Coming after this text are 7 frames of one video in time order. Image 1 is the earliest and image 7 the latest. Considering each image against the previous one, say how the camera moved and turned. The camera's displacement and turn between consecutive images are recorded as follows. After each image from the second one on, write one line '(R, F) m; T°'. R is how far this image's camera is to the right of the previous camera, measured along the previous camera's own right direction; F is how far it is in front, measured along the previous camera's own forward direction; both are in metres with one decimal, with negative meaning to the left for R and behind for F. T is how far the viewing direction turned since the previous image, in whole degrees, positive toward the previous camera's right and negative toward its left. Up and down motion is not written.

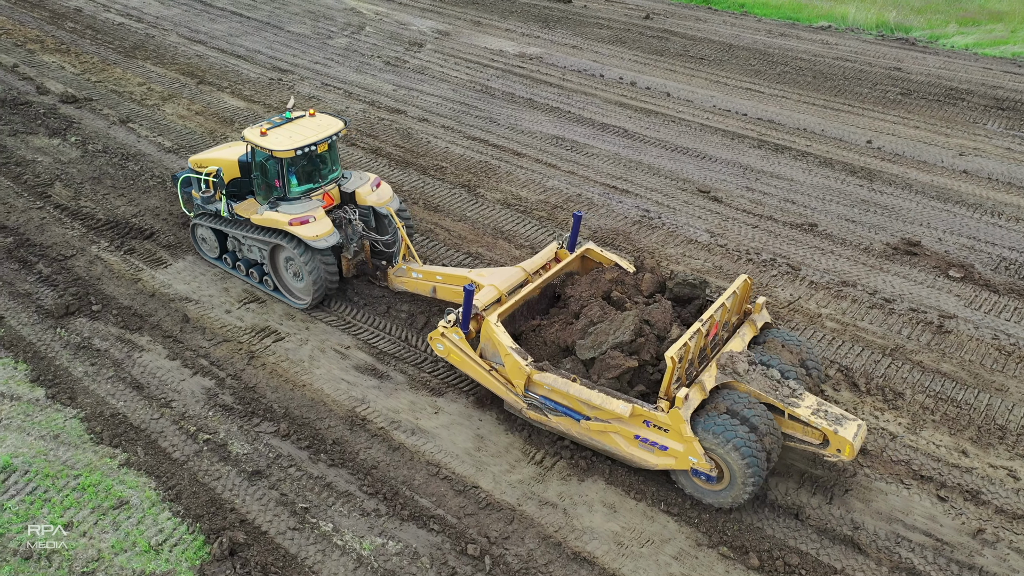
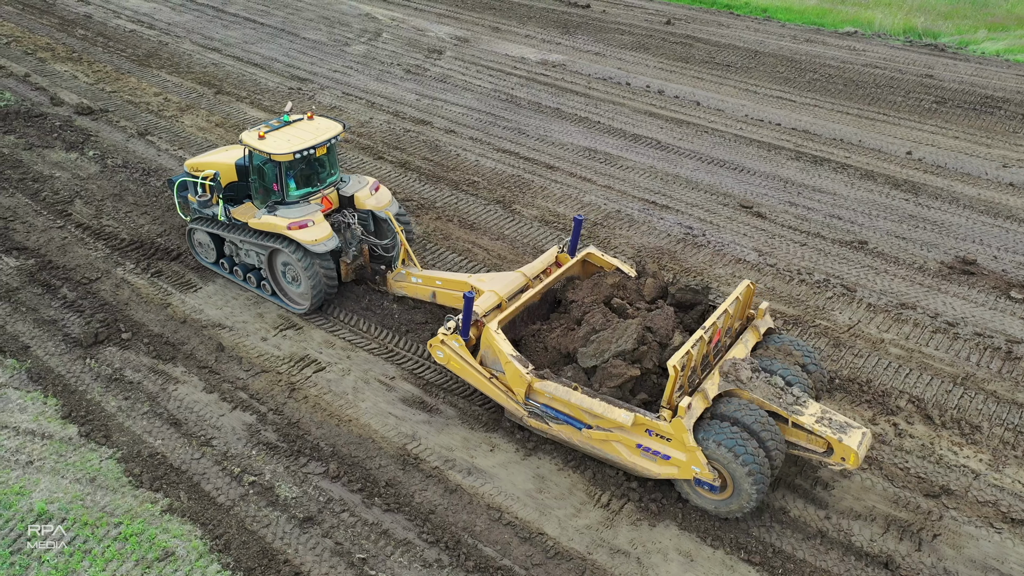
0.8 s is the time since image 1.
(-0.6, +0.3) m; 0°
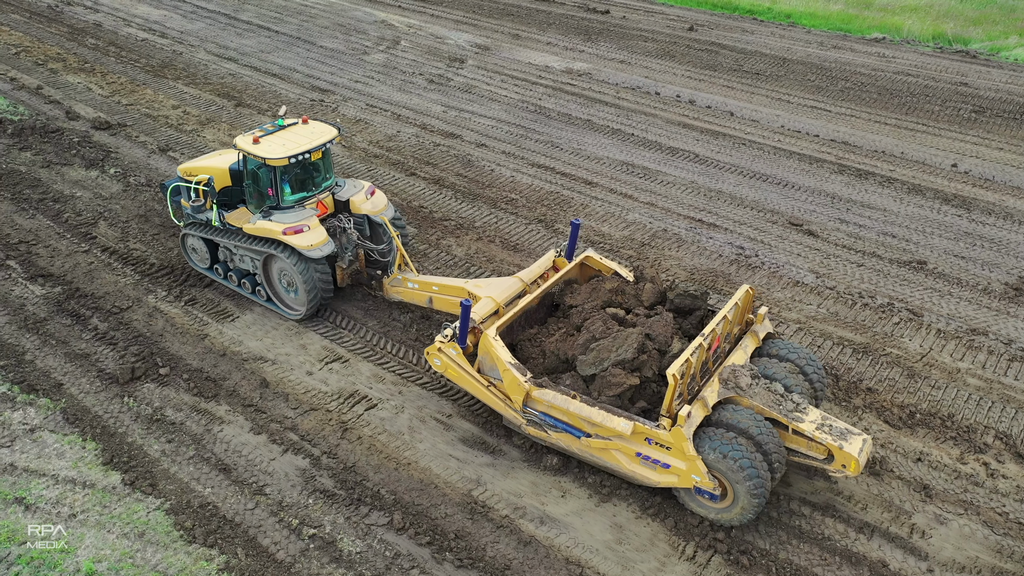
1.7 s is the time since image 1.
(-0.7, +0.4) m; 0°
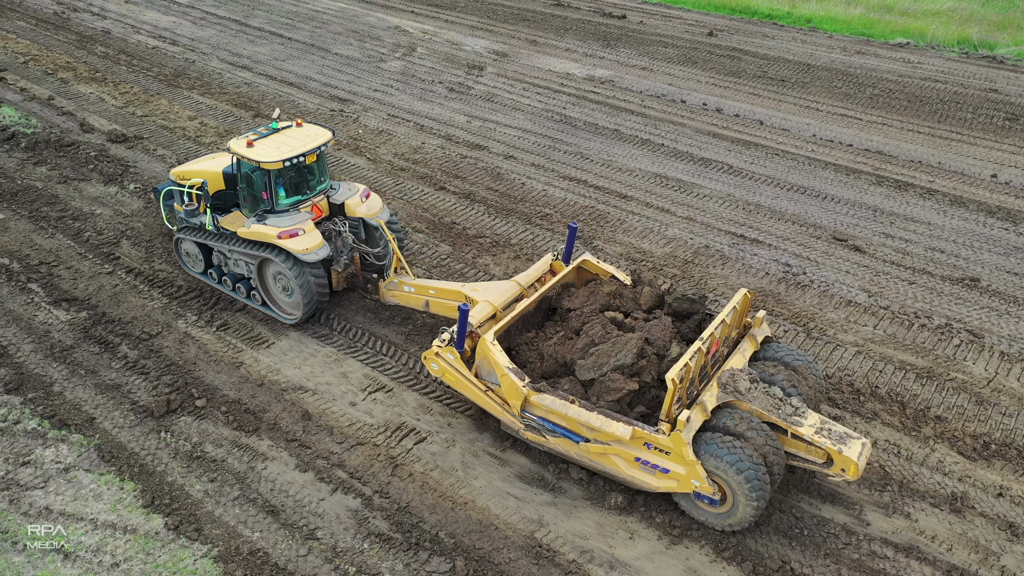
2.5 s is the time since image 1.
(-0.6, +0.3) m; 0°
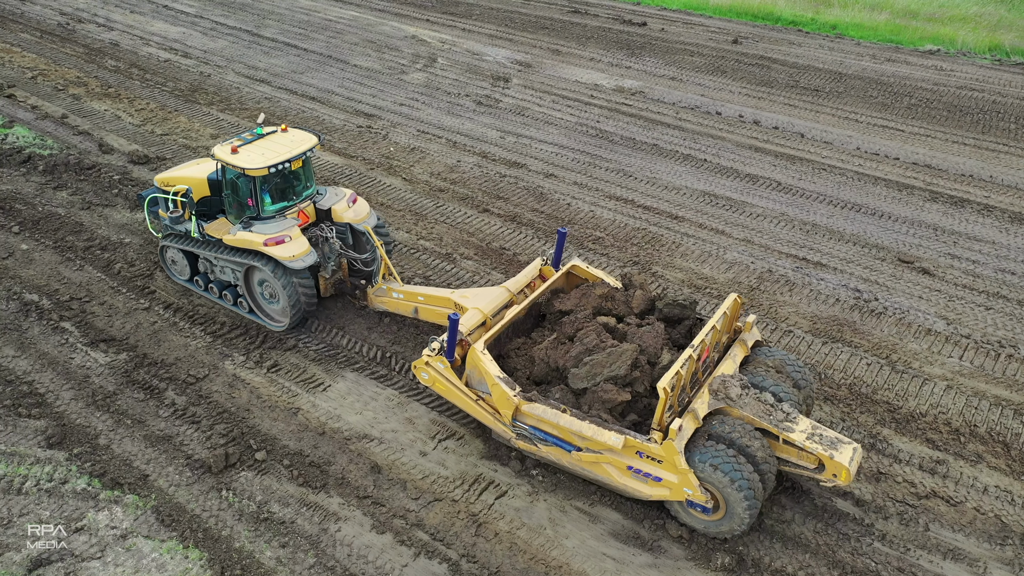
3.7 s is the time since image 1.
(-0.8, +0.4) m; +1°
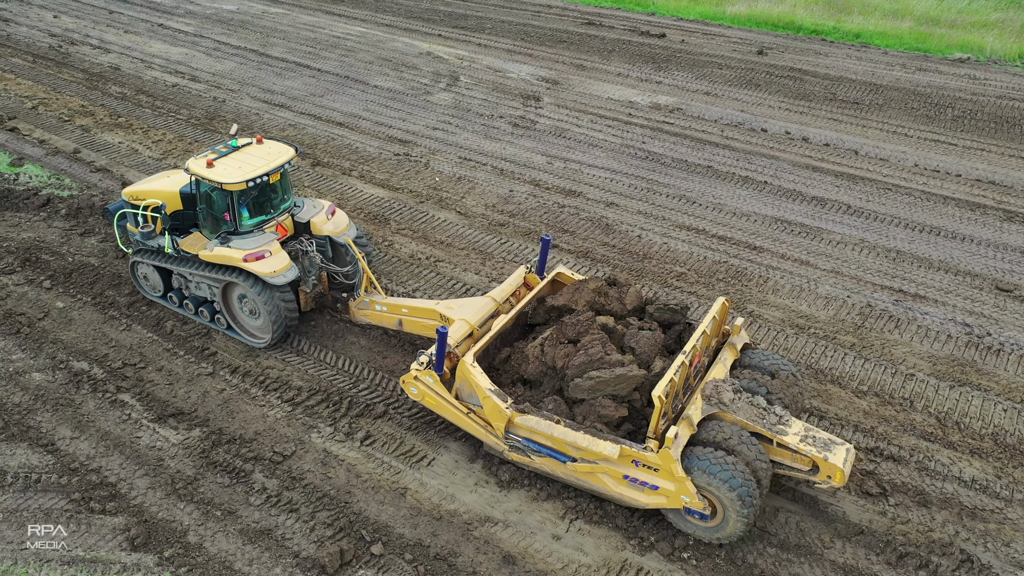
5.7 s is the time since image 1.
(-1.3, +0.6) m; +2°
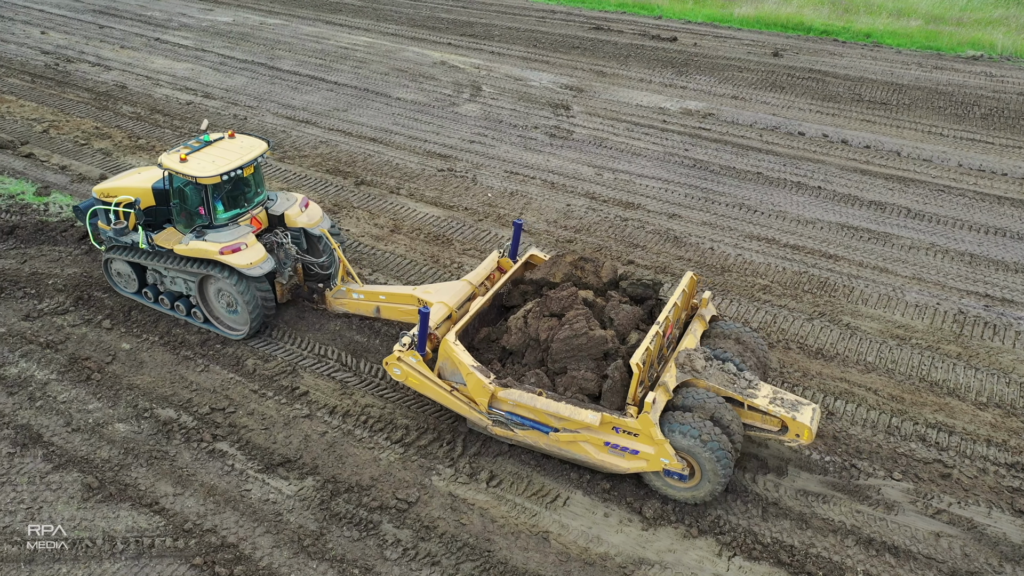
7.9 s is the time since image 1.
(-1.4, +0.3) m; +3°
